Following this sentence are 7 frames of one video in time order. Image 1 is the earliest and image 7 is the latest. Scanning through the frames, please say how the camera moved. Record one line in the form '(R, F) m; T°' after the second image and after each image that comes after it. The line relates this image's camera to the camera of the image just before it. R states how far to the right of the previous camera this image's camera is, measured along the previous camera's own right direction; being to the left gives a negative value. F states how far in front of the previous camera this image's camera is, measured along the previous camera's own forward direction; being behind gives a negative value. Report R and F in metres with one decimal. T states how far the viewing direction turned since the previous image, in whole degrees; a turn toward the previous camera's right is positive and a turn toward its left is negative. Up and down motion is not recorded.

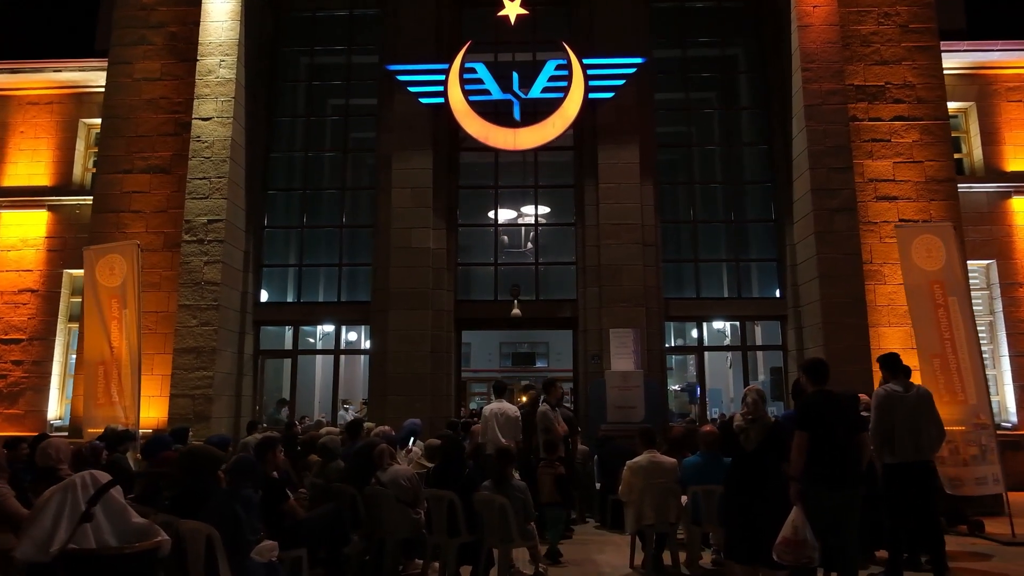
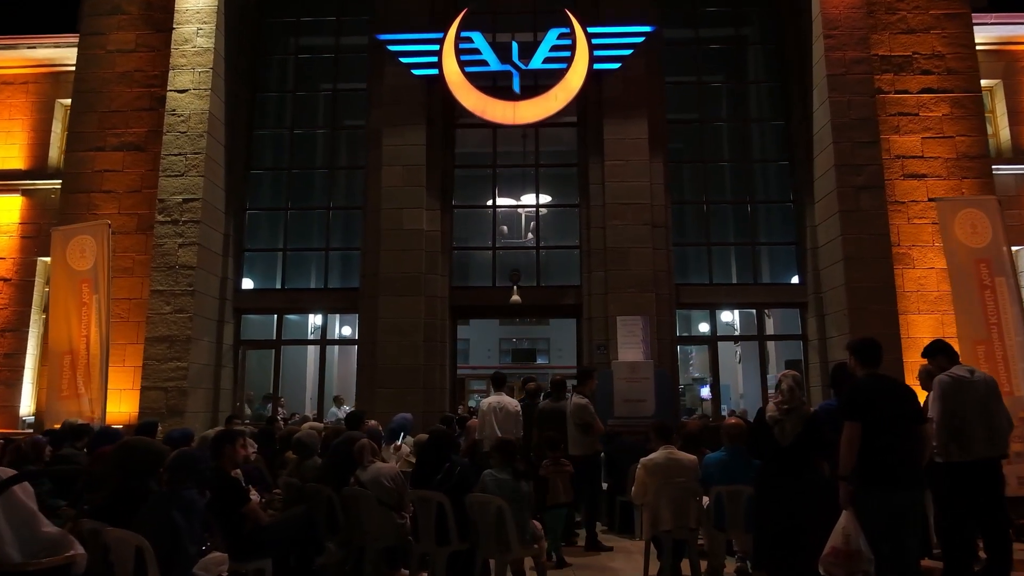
(0.0, +1.0) m; 0°
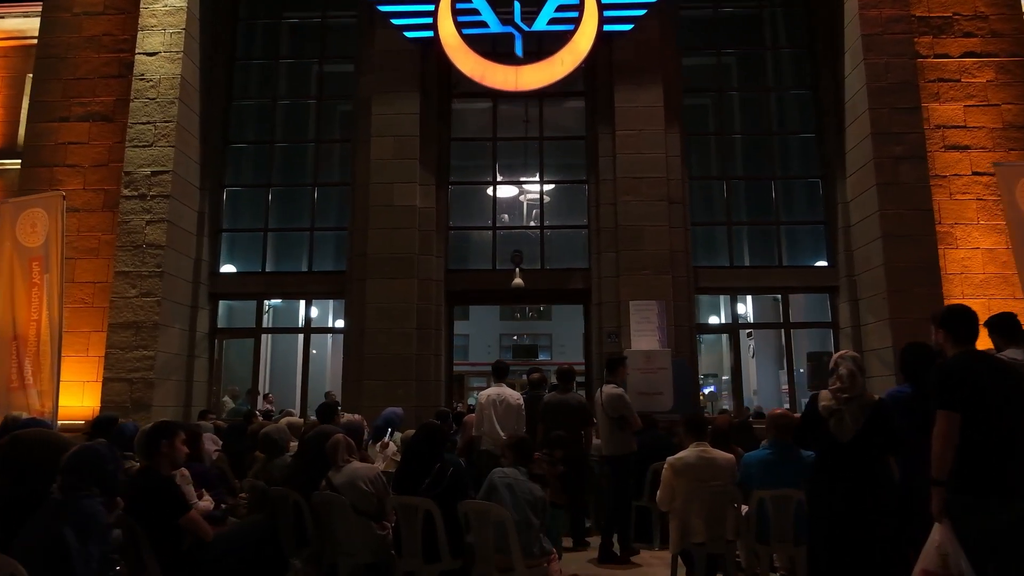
(0.0, +1.2) m; 0°
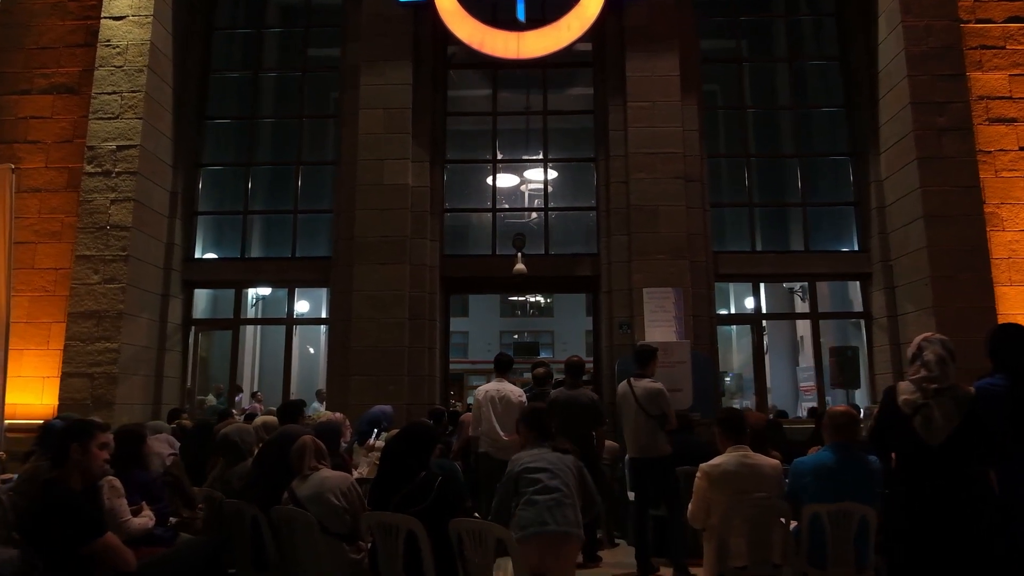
(0.0, +1.1) m; 0°
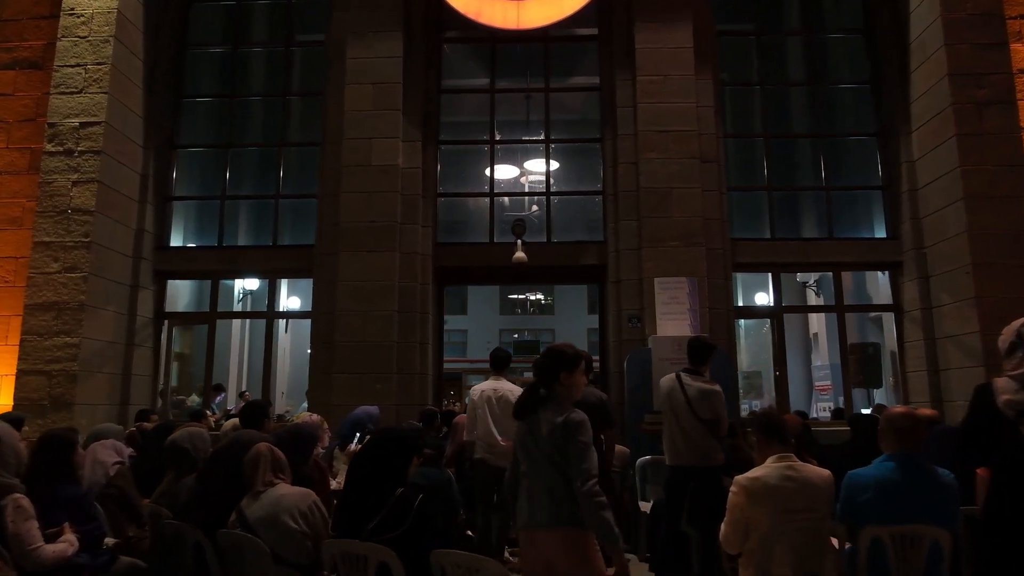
(0.0, +0.9) m; 0°
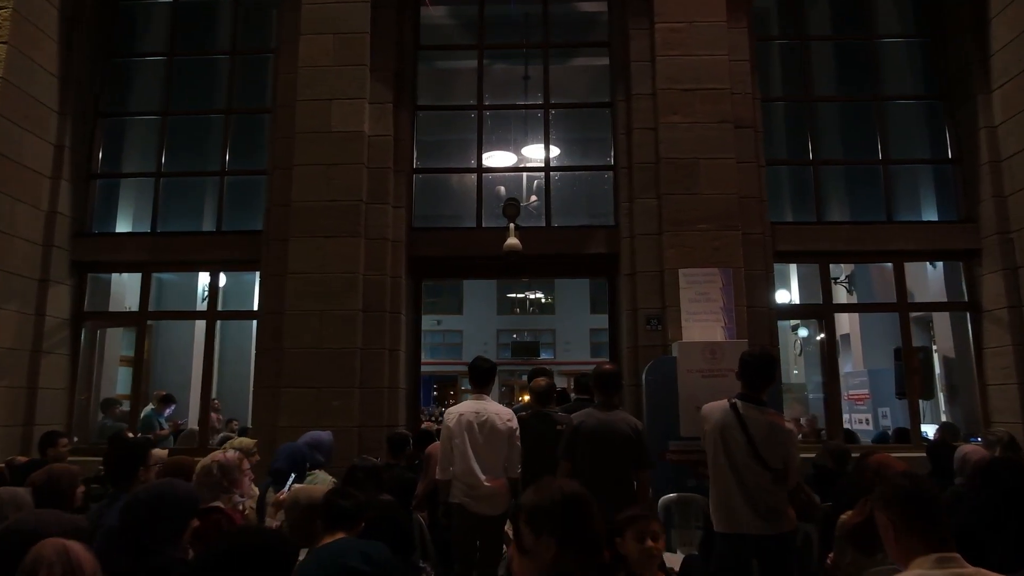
(+0.1, +1.8) m; 0°
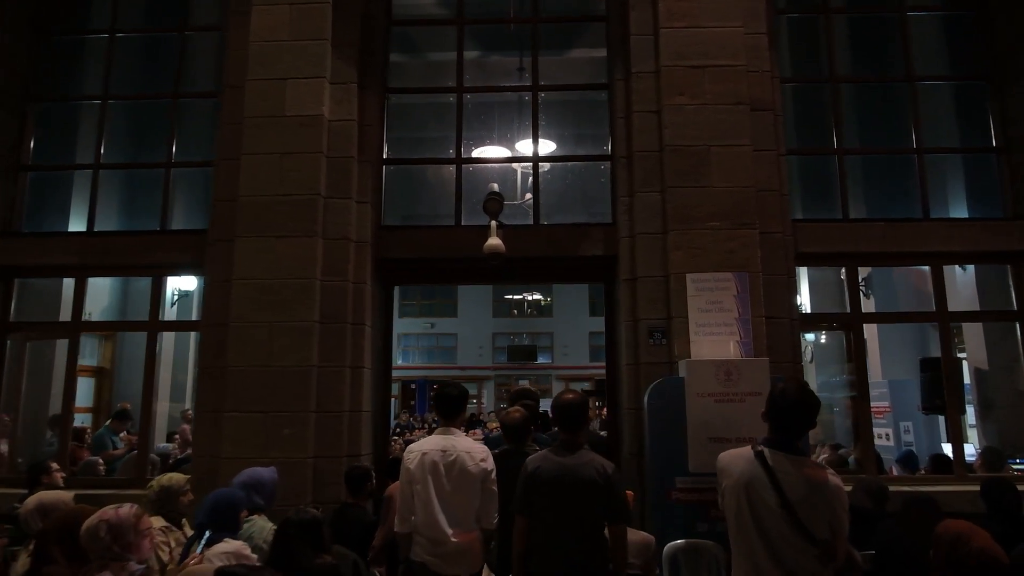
(+0.1, +1.1) m; 0°
